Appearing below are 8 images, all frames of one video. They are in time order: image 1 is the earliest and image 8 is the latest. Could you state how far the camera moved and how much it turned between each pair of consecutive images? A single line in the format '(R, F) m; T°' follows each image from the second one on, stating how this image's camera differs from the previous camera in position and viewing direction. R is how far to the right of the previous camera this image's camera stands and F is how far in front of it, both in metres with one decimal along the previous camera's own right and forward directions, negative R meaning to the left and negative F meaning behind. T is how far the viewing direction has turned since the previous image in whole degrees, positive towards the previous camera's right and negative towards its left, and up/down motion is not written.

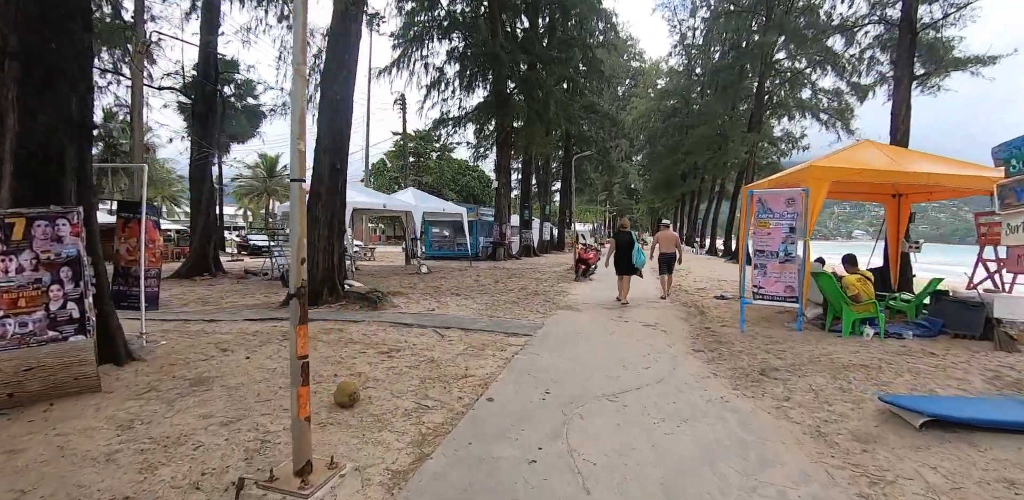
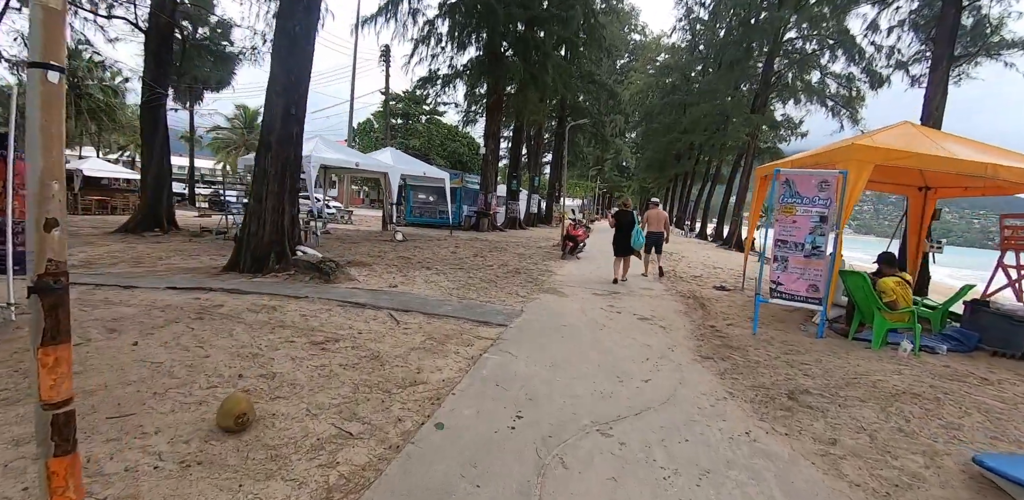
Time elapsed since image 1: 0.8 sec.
(+0.1, +1.2) m; +2°
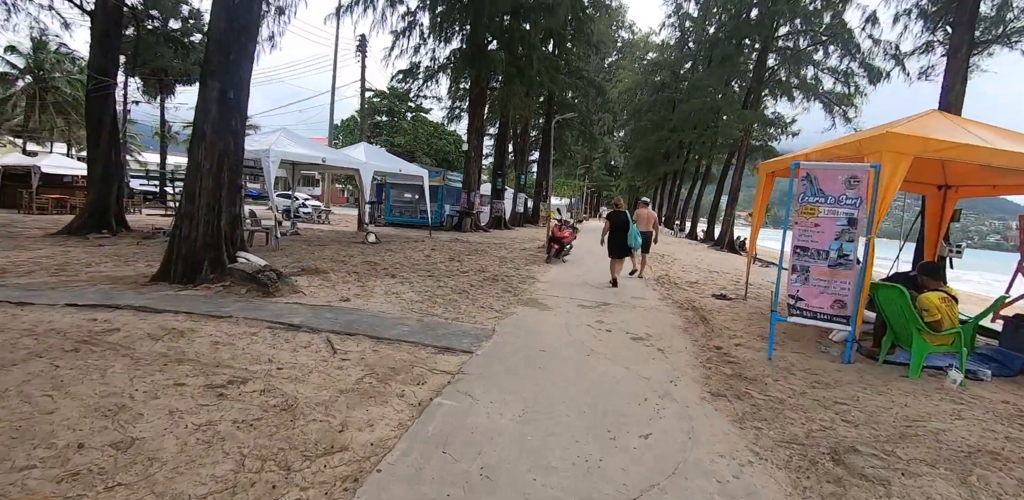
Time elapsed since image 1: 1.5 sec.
(+0.2, +1.0) m; +1°
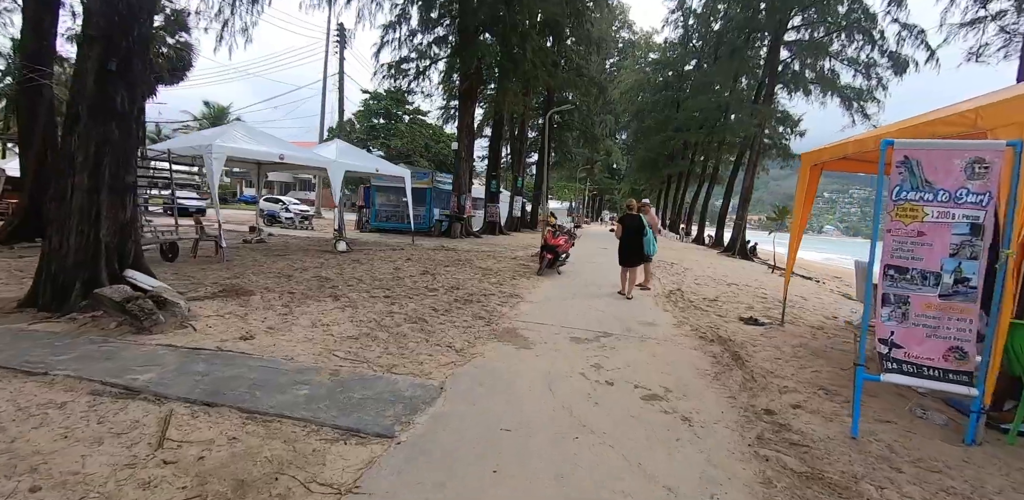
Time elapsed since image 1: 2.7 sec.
(+0.4, +1.6) m; 0°
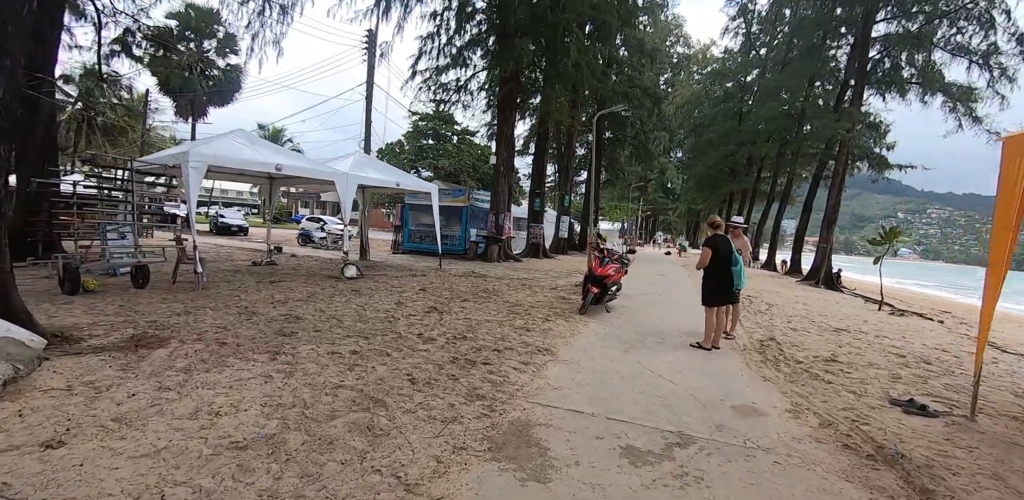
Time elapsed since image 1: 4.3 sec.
(+0.3, +2.1) m; -6°
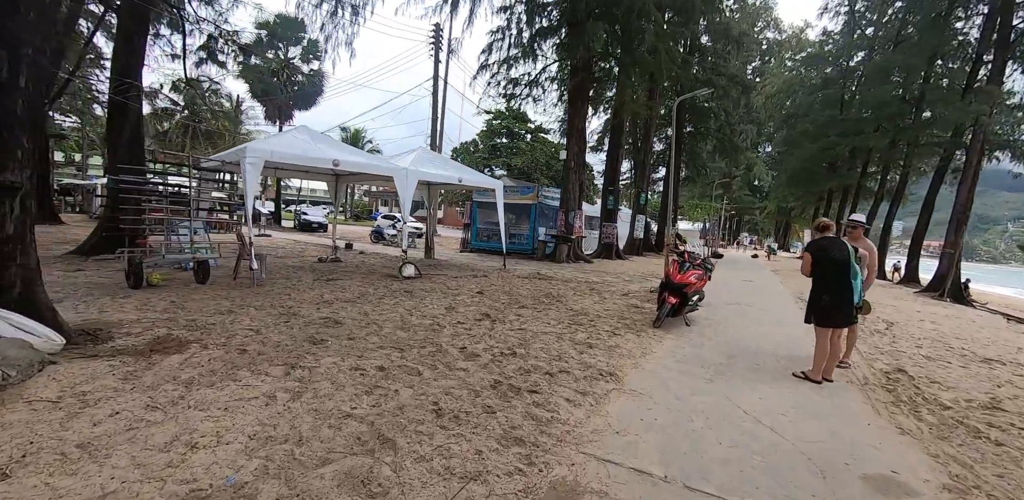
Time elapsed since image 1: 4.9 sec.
(+0.1, +0.8) m; -9°
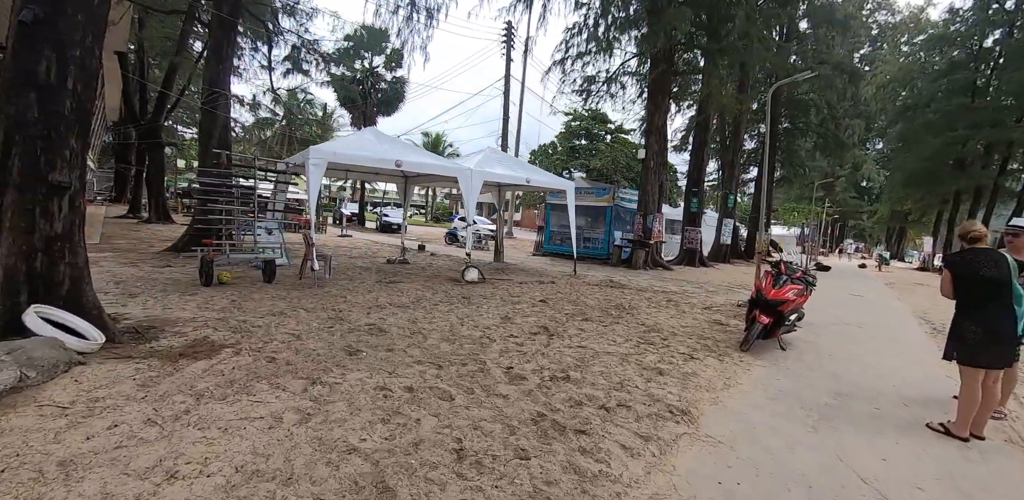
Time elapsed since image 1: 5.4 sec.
(+0.2, +0.6) m; -9°
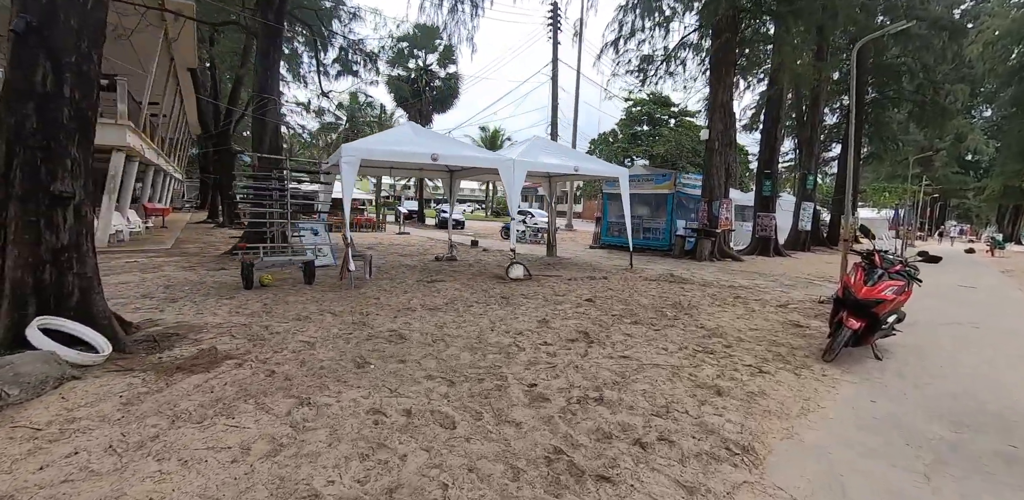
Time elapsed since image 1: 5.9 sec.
(+0.3, +0.6) m; -8°
